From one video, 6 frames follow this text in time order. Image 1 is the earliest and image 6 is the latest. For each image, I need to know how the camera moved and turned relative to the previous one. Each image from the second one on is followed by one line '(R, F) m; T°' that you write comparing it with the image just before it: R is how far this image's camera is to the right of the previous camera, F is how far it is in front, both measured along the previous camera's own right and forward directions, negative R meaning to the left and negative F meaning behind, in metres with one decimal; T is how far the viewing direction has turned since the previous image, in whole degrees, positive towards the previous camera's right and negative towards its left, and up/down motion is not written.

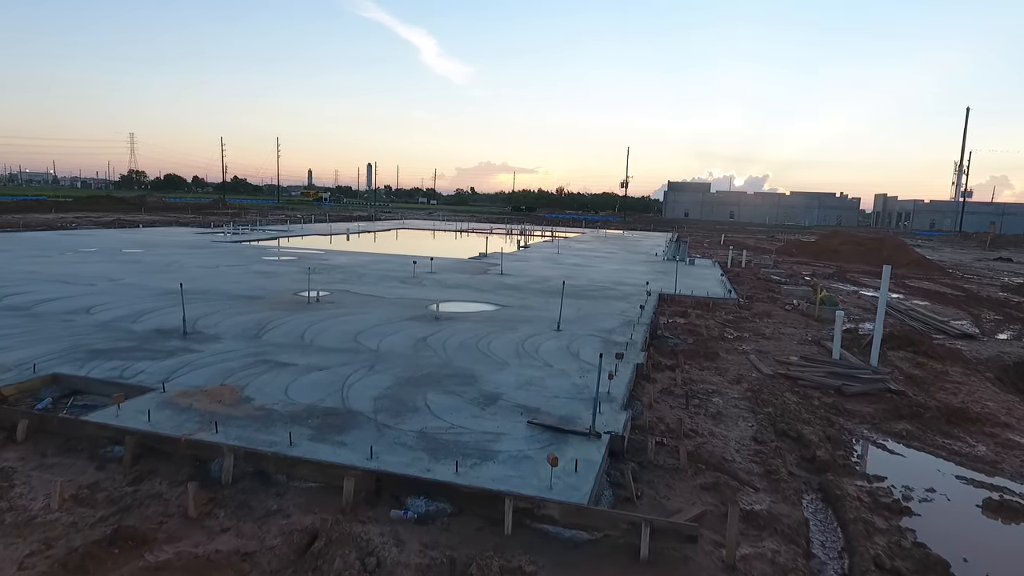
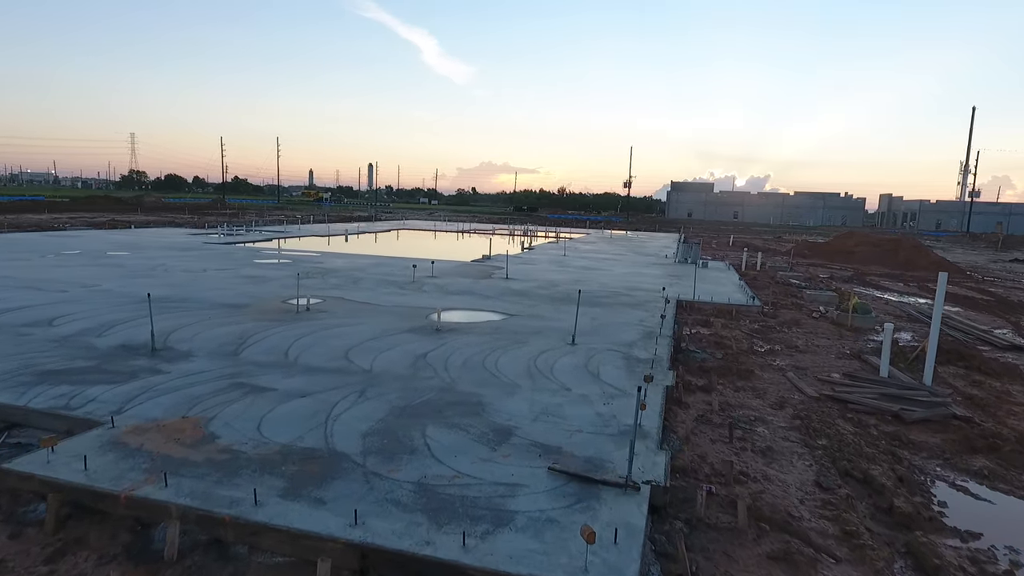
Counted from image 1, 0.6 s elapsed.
(-0.2, +1.4) m; 0°
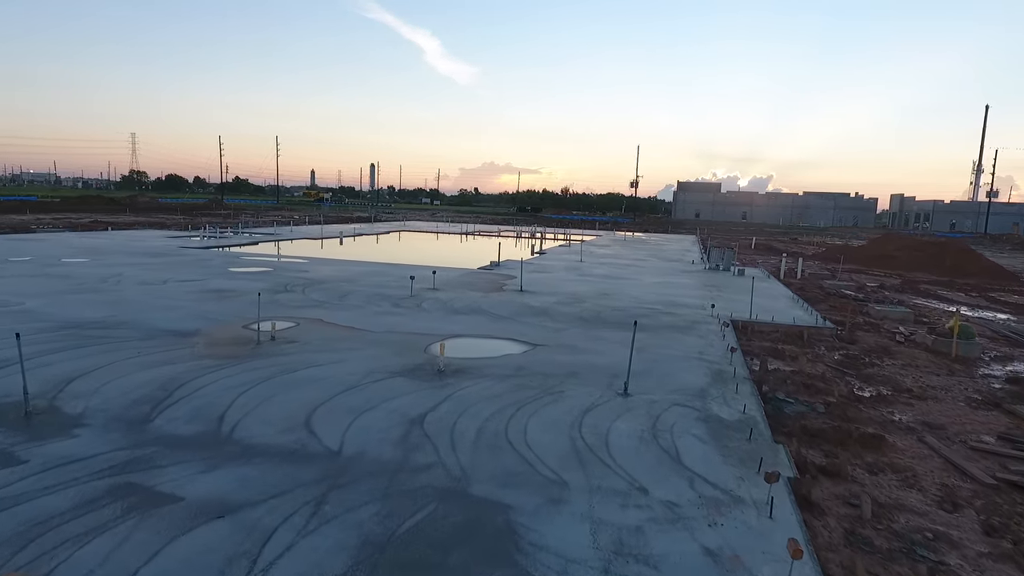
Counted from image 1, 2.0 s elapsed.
(-0.4, +3.4) m; 0°
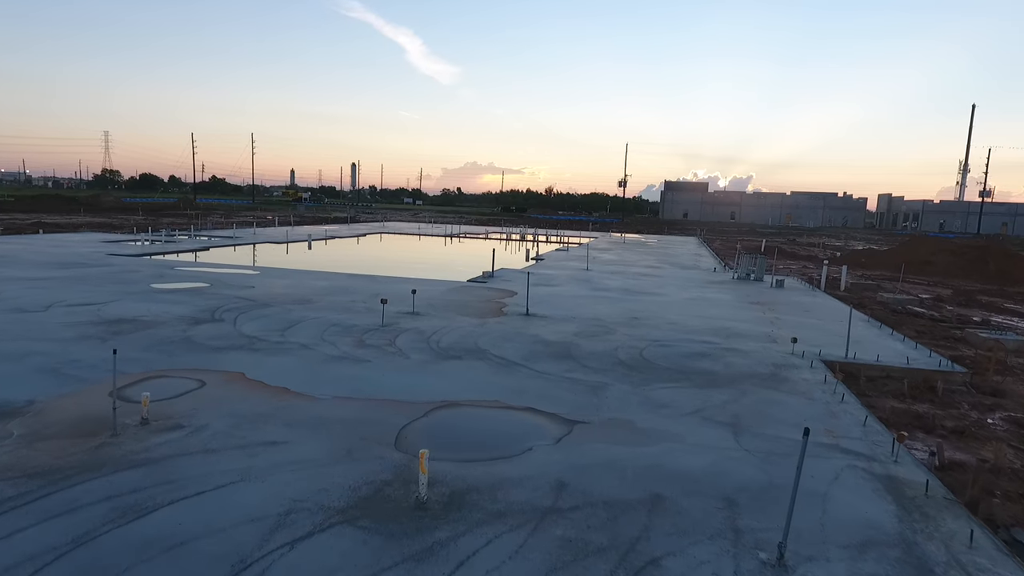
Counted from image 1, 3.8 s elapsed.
(-0.5, +4.5) m; +2°
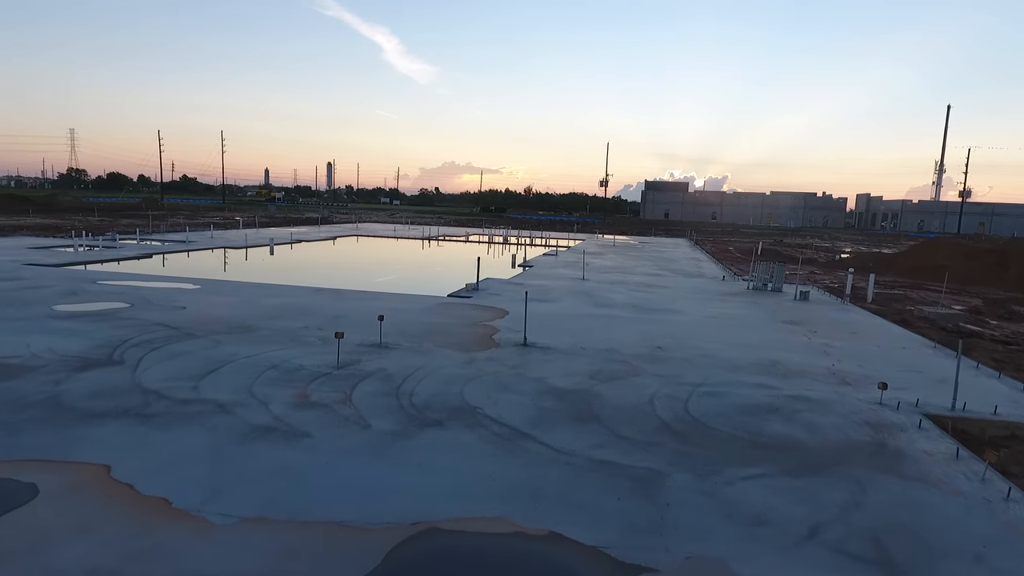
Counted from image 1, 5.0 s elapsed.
(-0.3, +3.1) m; +2°
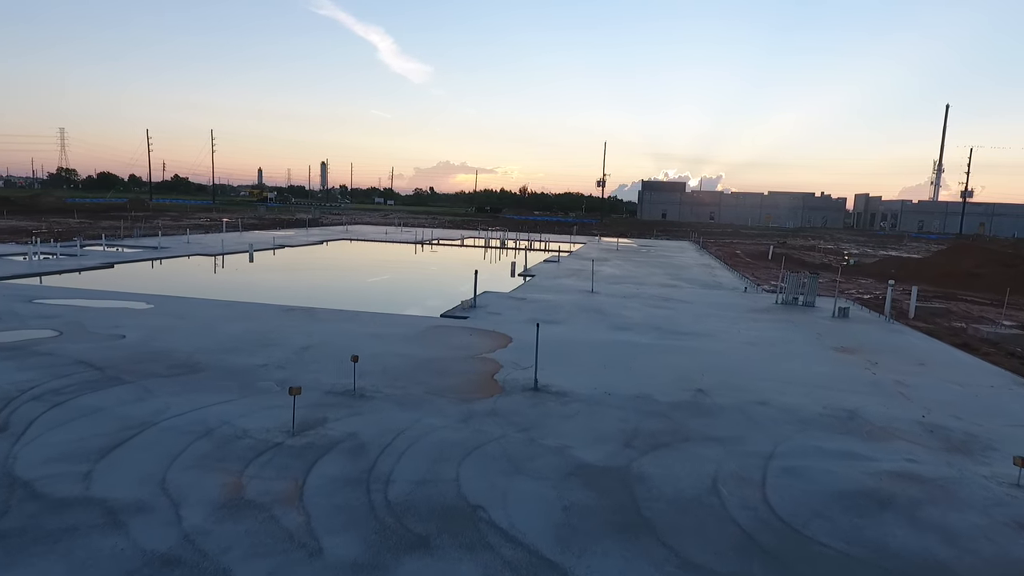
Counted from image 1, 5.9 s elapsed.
(-0.2, +2.4) m; 0°
